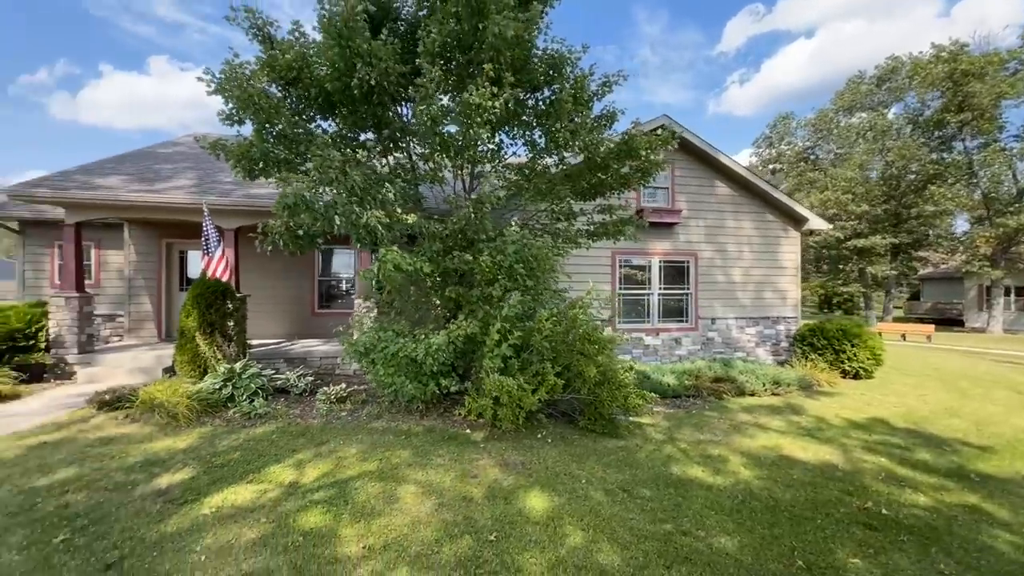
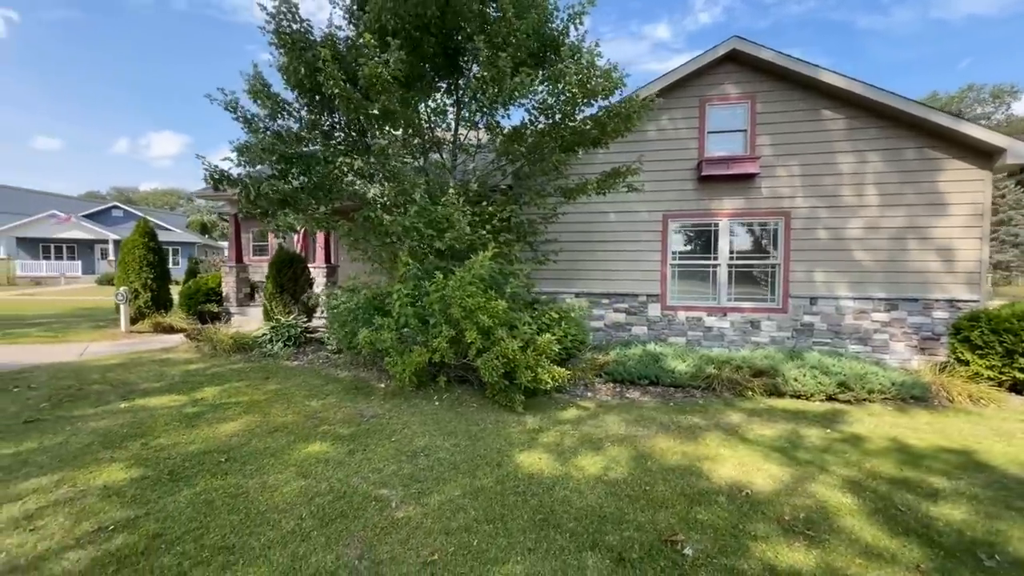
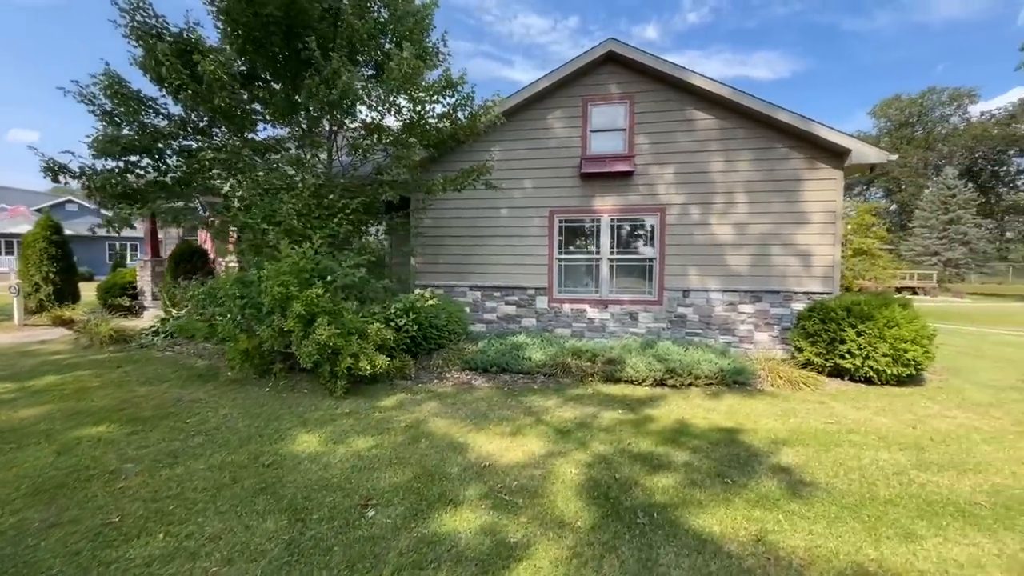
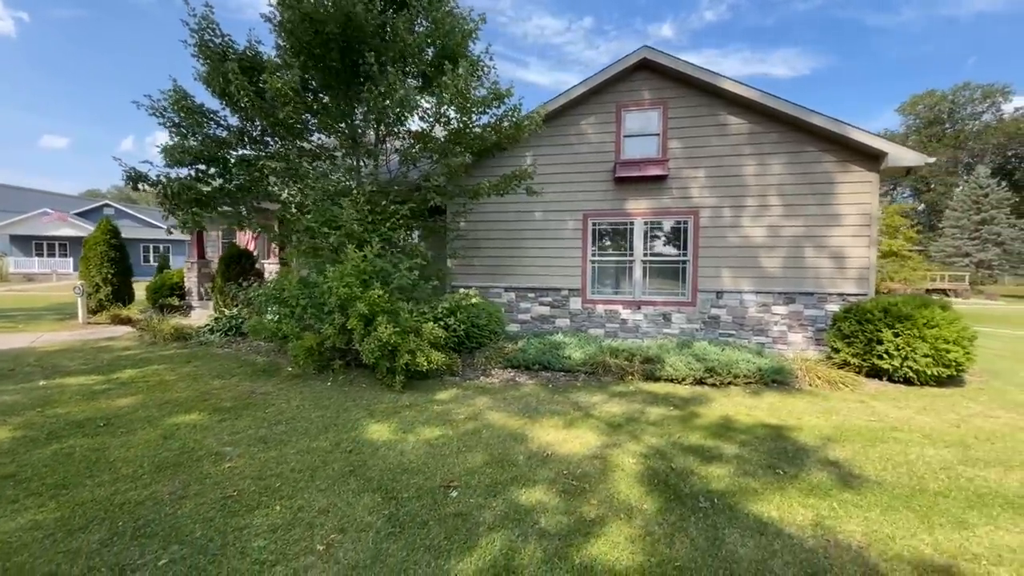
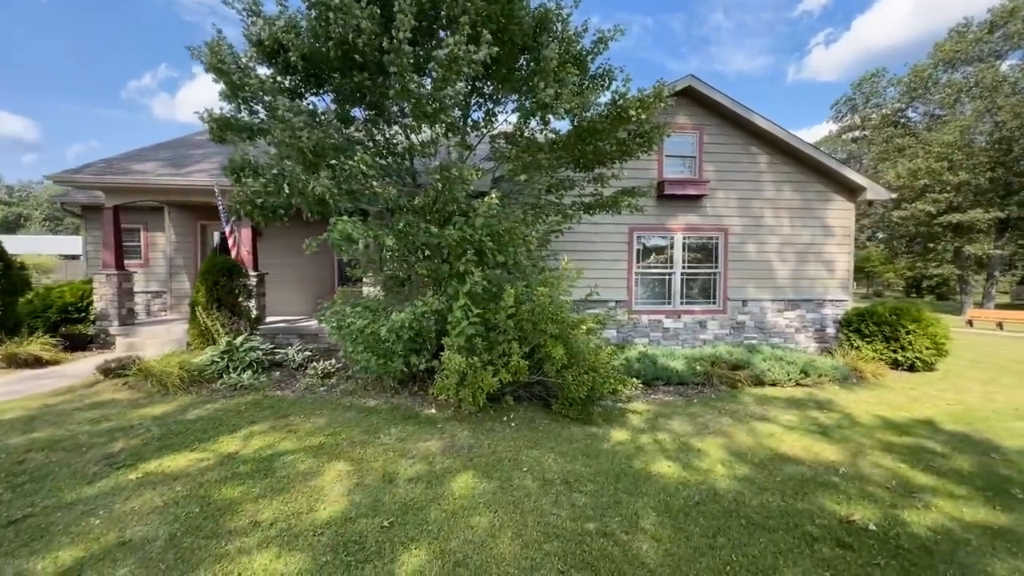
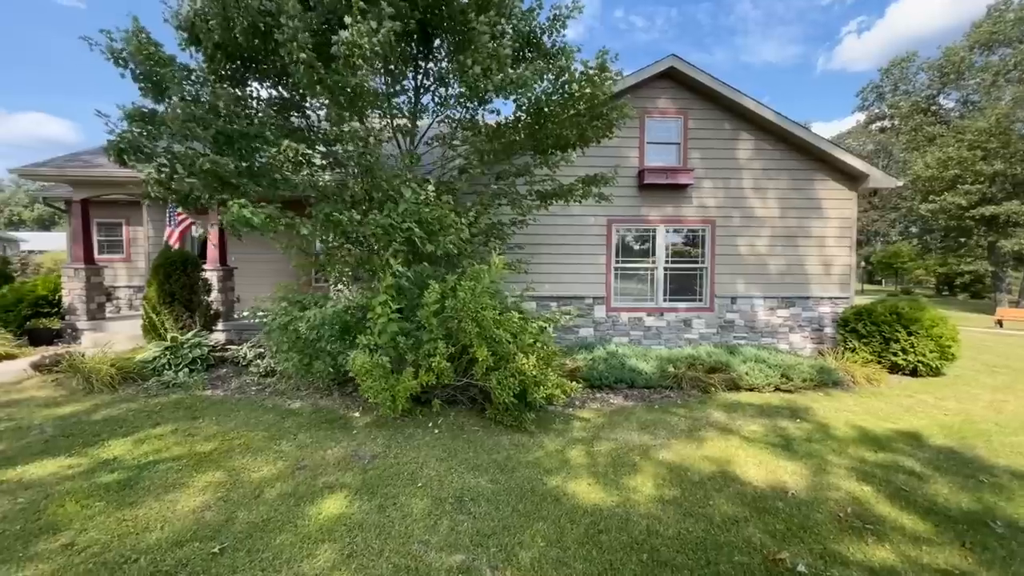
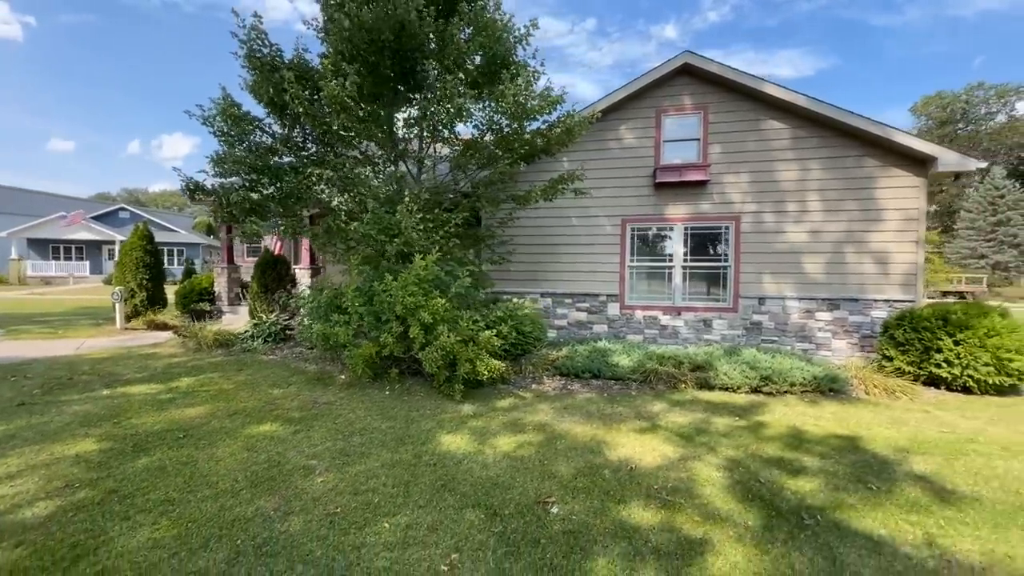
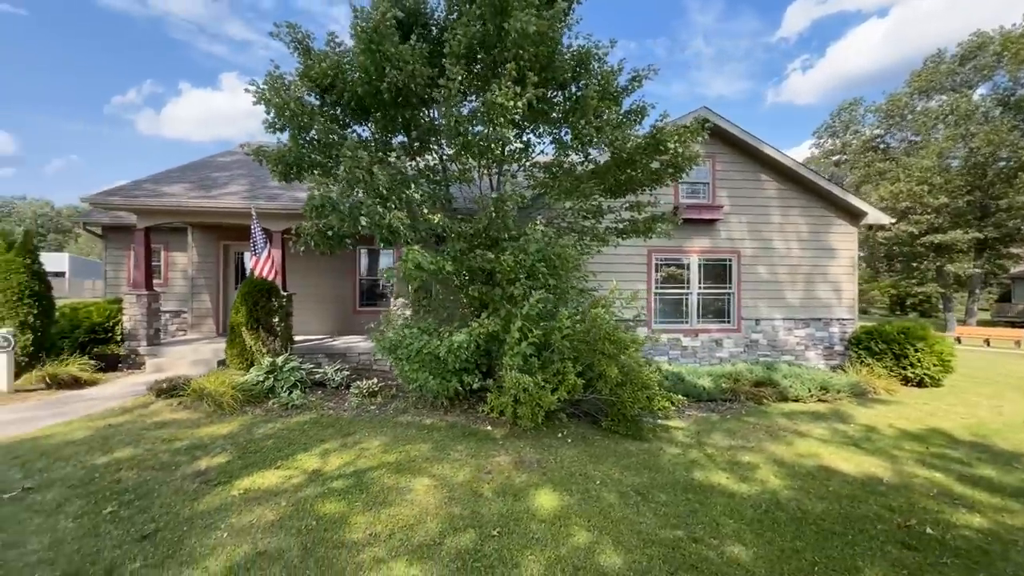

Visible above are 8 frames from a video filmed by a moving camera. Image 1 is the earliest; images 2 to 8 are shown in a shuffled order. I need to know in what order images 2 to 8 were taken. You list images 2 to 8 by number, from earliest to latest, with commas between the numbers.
8, 5, 6, 2, 7, 4, 3
